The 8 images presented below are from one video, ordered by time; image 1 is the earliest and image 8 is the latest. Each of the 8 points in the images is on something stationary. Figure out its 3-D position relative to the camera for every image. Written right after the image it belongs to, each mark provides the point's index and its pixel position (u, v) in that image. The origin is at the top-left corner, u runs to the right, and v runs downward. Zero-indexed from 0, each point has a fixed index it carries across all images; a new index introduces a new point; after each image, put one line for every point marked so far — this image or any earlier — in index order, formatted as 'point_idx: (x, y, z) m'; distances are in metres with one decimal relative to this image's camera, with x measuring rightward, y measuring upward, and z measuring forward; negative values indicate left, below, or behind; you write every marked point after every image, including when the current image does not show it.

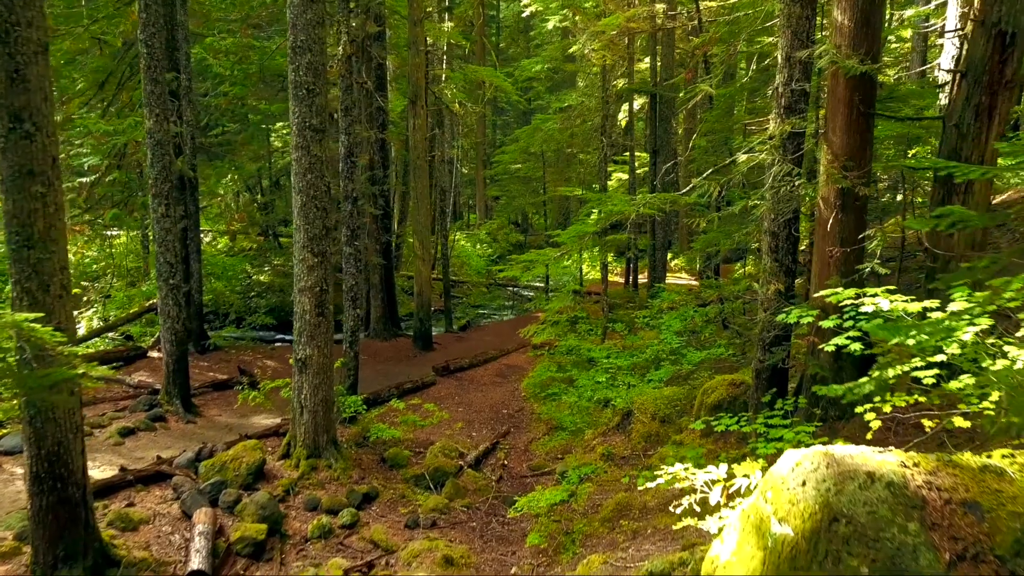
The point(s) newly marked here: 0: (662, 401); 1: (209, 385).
0: (+2.5, -1.9, +9.0) m
1: (-6.1, -1.9, +10.9) m
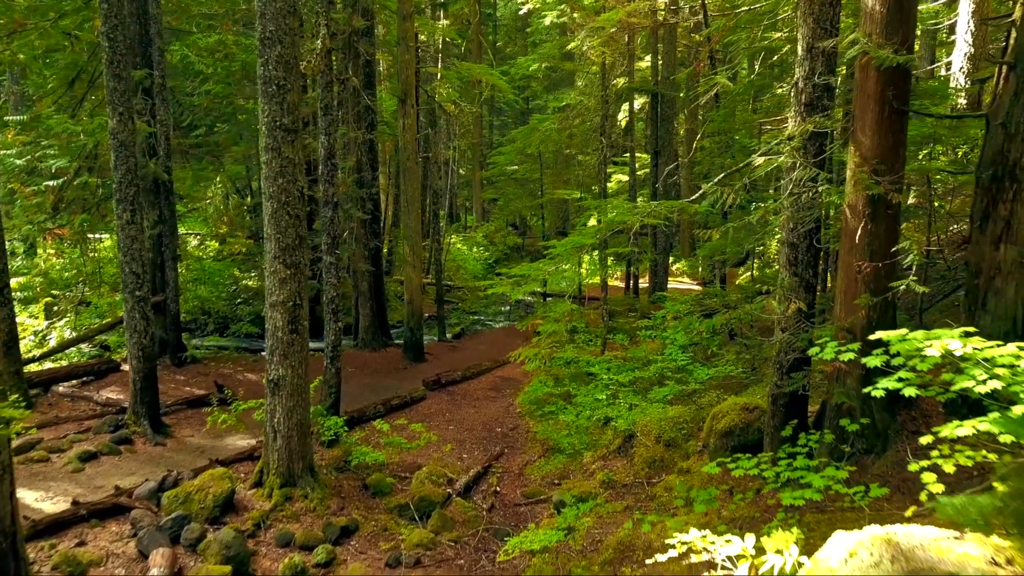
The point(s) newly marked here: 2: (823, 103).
0: (+2.4, -2.1, +8.3) m
1: (-6.2, -2.1, +10.2) m
2: (+3.2, +1.9, +5.7) m
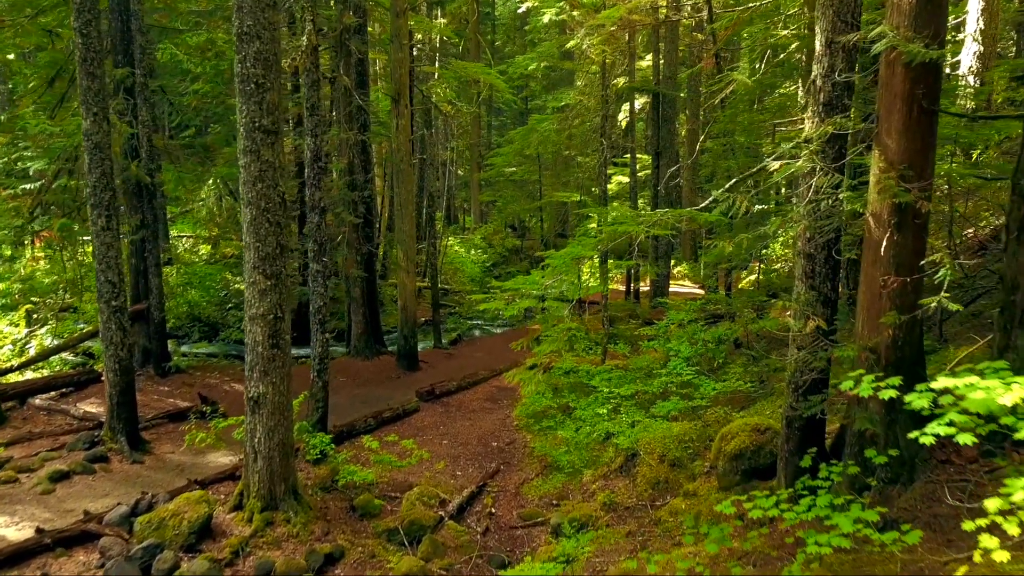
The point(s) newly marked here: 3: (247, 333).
0: (+2.3, -2.2, +7.9) m
1: (-6.3, -2.3, +9.8) m
2: (+3.2, +1.8, +5.2) m
3: (-3.3, -0.6, +6.8) m
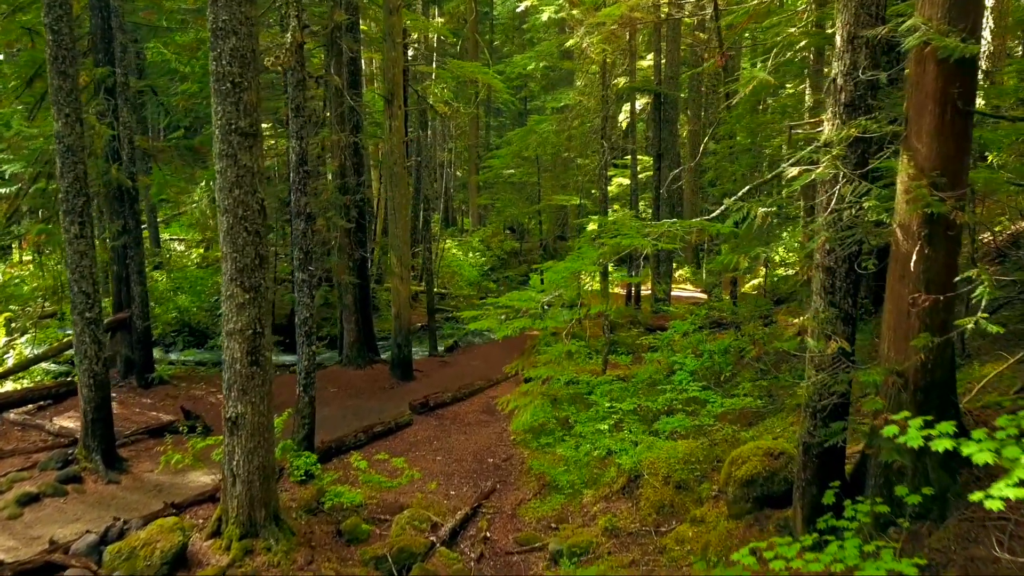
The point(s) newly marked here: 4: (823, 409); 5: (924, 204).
0: (+2.2, -2.4, +7.4) m
1: (-6.3, -2.4, +9.3) m
2: (+3.1, +1.6, +4.8) m
3: (-3.4, -0.7, +6.4) m
4: (+2.9, -1.1, +5.1) m
5: (+3.2, +0.7, +4.3) m
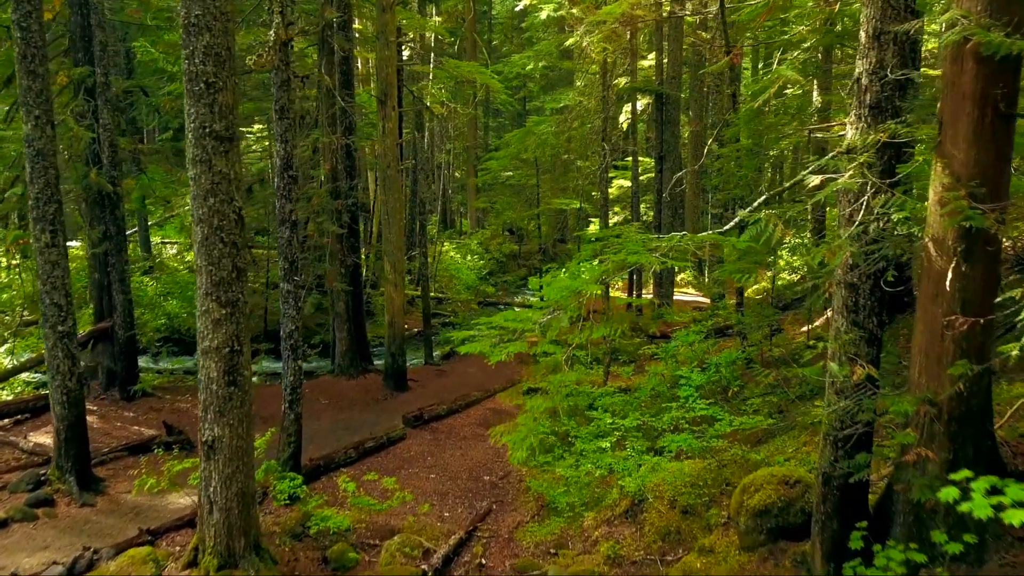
0: (+2.2, -2.5, +7.0) m
1: (-6.4, -2.6, +8.9) m
2: (+3.1, +1.5, +4.4) m
3: (-3.4, -0.9, +6.0) m
4: (+2.8, -1.3, +4.6) m
5: (+3.2, +0.5, +3.9) m
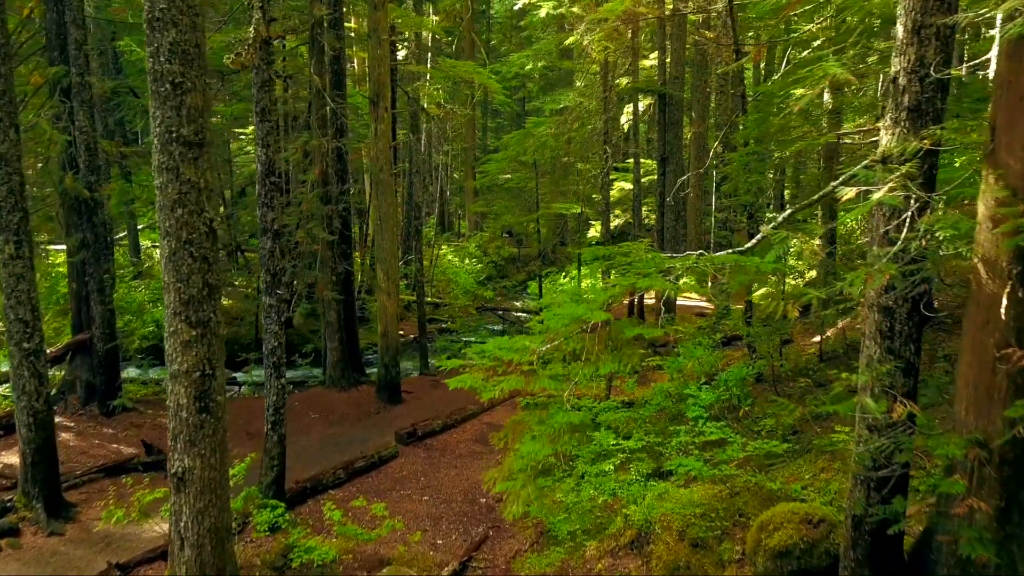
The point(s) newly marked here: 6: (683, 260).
0: (+2.2, -2.7, +6.5) m
1: (-6.4, -2.8, +8.4) m
2: (+3.0, +1.3, +3.9) m
3: (-3.5, -1.1, +5.5) m
4: (+2.8, -1.5, +4.2) m
5: (+3.1, +0.3, +3.4) m
6: (+1.9, +0.3, +5.9) m
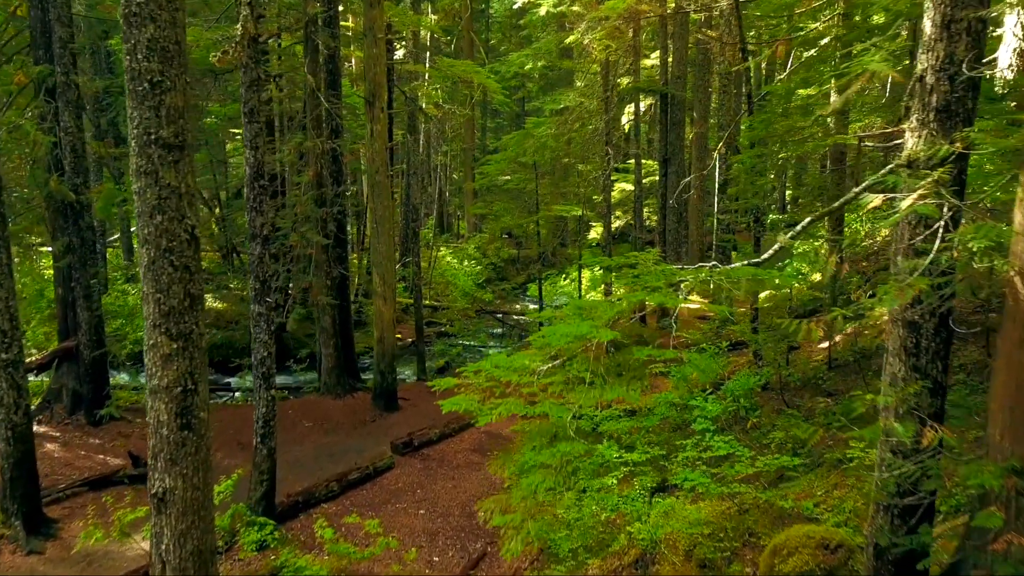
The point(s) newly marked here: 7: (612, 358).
0: (+2.1, -2.8, +6.2) m
1: (-6.4, -2.9, +8.1) m
2: (+3.0, +1.2, +3.6) m
3: (-3.5, -1.2, +5.2) m
4: (+2.8, -1.6, +3.9) m
5: (+3.1, +0.2, +3.1) m
6: (+1.9, +0.2, +5.6) m
7: (+1.2, -0.6, +6.5) m
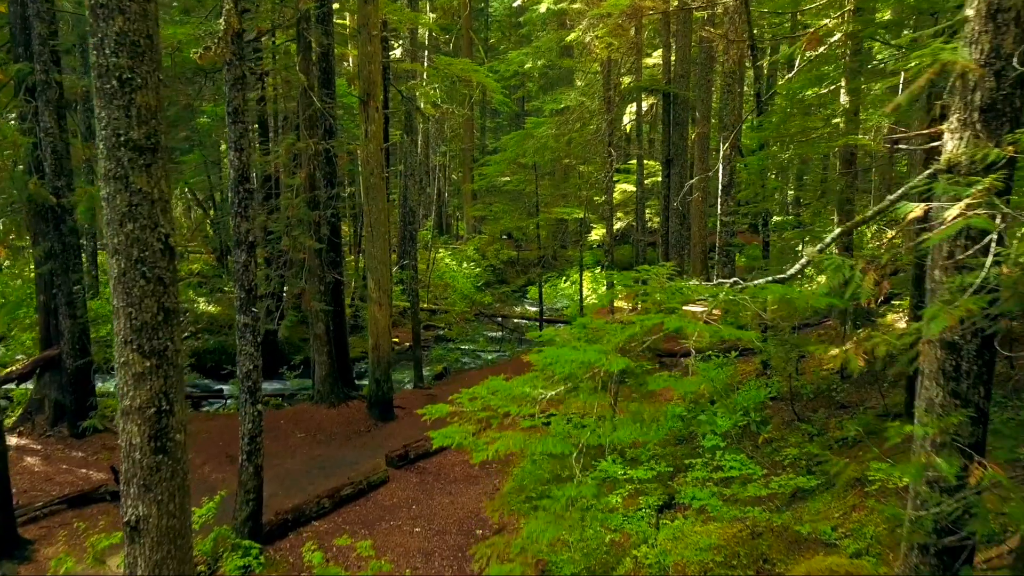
0: (+2.1, -2.9, +5.9) m
1: (-6.4, -3.0, +7.8) m
2: (+3.0, +1.1, +3.3) m
3: (-3.5, -1.3, +4.9) m
4: (+2.8, -1.7, +3.5) m
5: (+3.1, +0.1, +2.7) m
6: (+1.8, +0.1, +5.3) m
7: (+1.2, -0.7, +6.1) m
